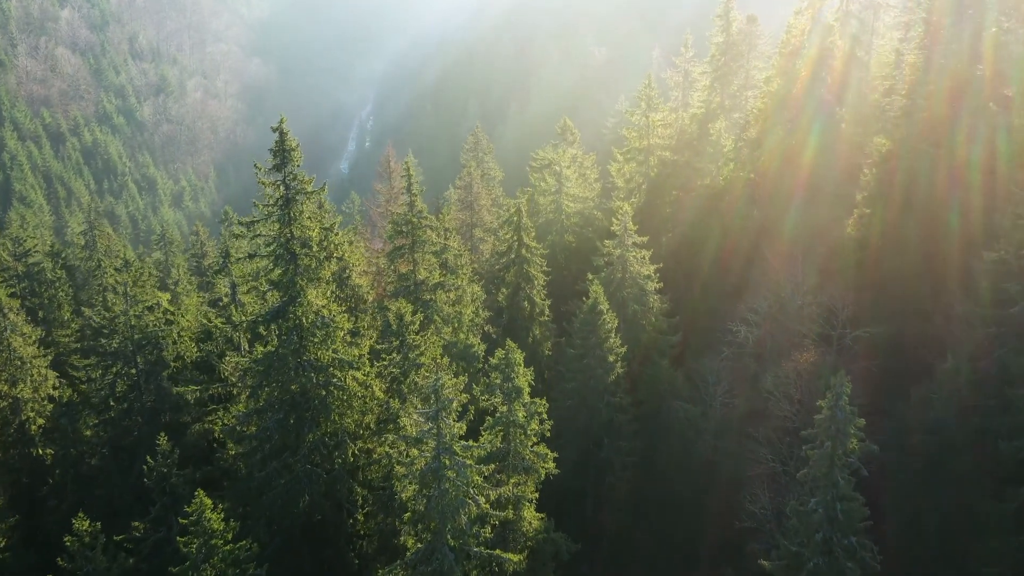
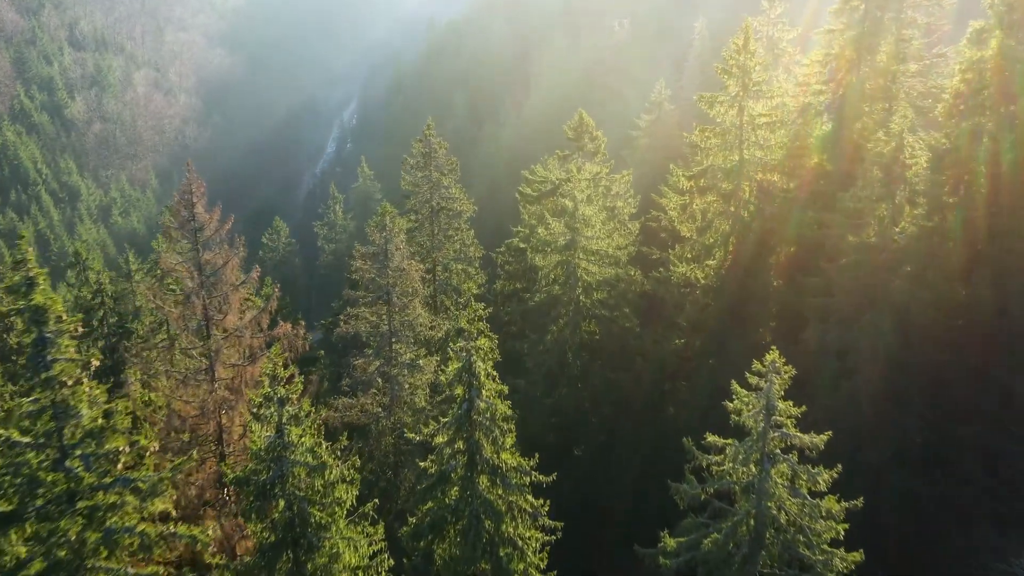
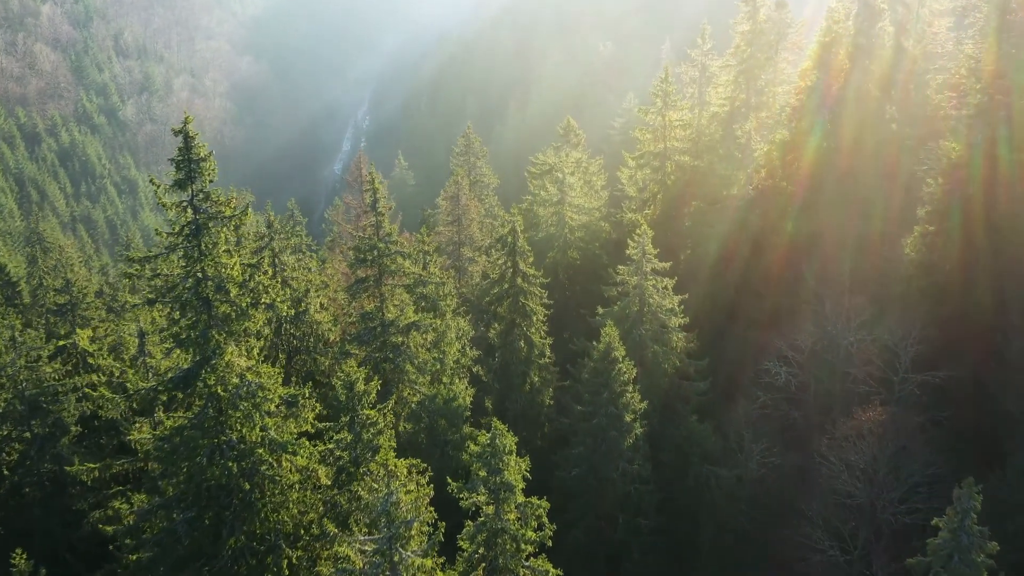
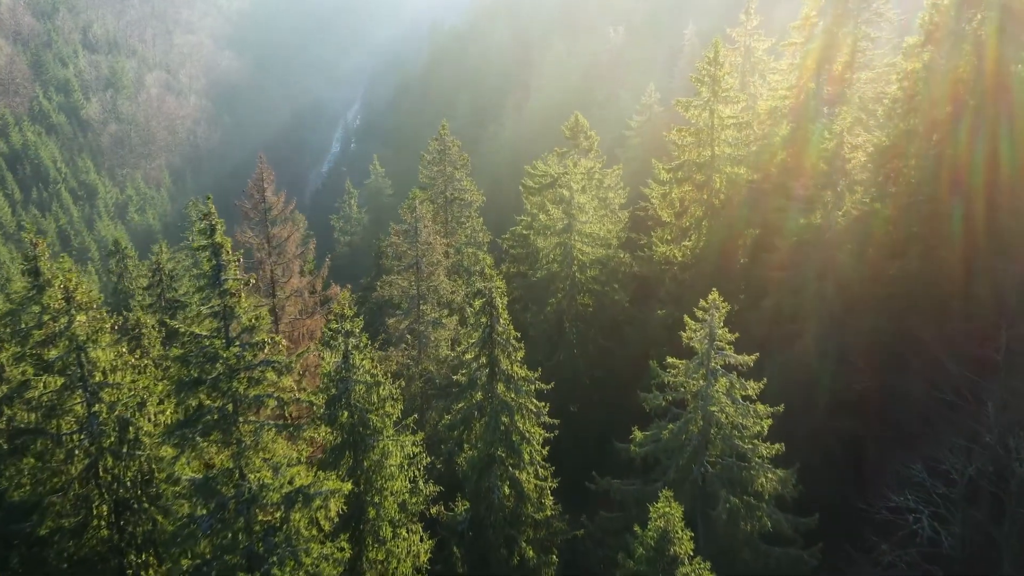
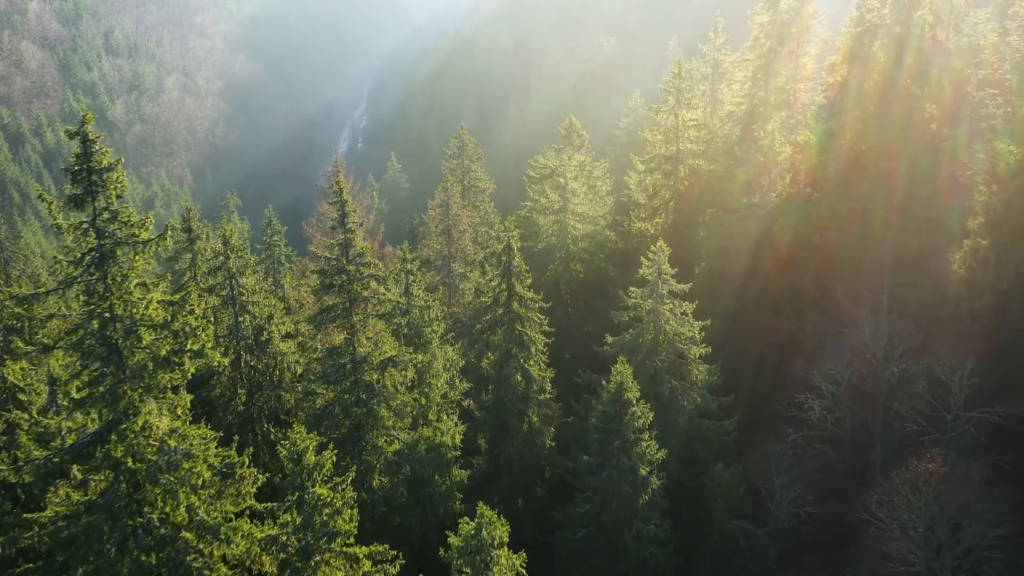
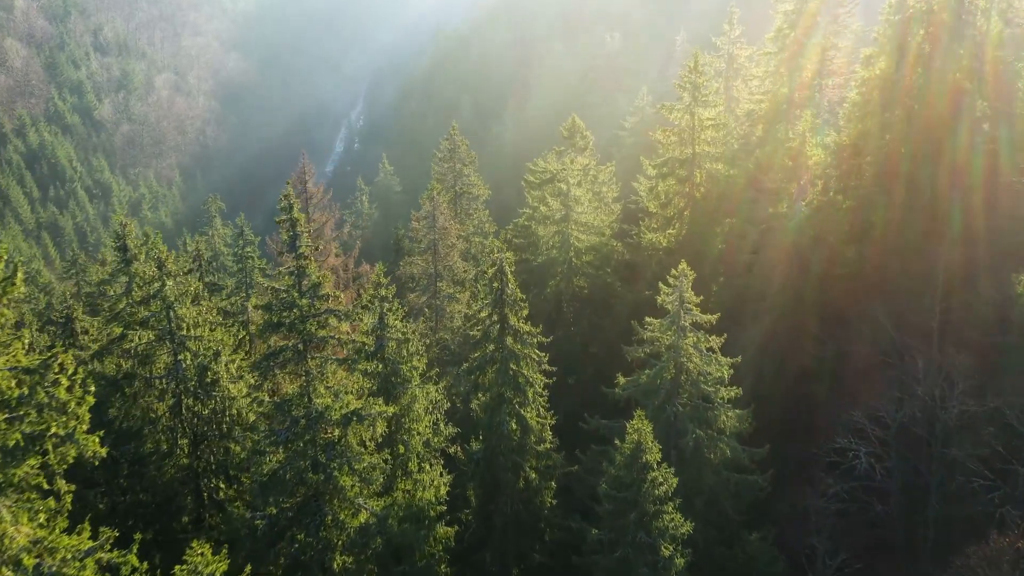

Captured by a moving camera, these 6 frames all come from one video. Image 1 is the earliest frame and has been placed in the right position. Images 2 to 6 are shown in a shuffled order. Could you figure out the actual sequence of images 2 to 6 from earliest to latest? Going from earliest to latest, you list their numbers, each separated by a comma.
3, 5, 6, 4, 2
